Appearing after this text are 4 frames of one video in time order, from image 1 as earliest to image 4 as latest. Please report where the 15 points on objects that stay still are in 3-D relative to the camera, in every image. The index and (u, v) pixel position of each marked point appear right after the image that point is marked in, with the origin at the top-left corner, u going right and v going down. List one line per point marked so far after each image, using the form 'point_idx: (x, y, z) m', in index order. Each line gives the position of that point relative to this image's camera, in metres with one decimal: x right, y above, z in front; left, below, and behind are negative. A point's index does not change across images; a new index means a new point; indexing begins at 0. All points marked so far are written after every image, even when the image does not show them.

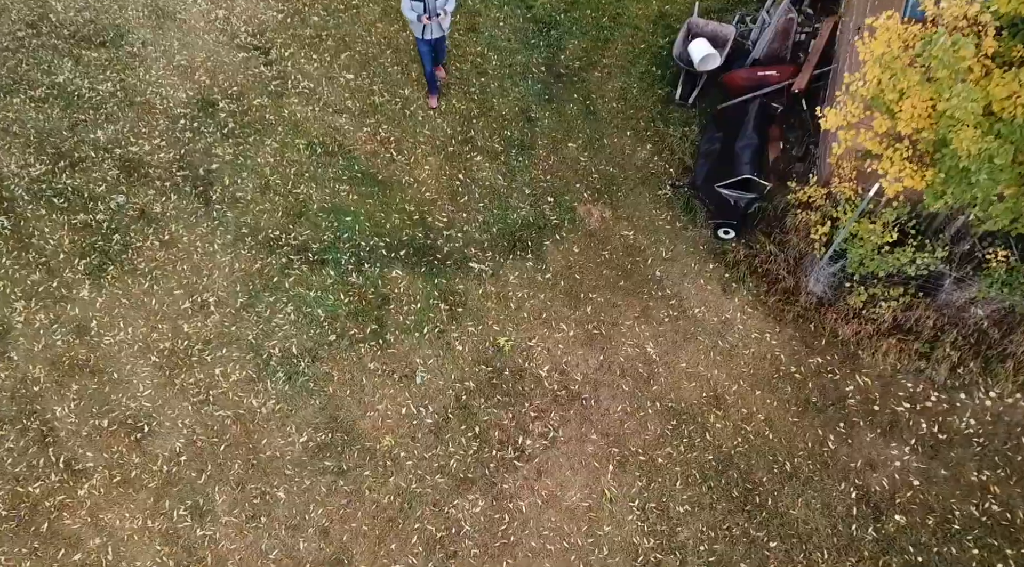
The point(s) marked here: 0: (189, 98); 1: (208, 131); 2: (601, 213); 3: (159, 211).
0: (-3.6, +2.1, +8.9) m
1: (-3.3, +1.7, +8.6) m
2: (+0.9, +0.8, +8.3) m
3: (-3.6, +0.7, +8.0) m
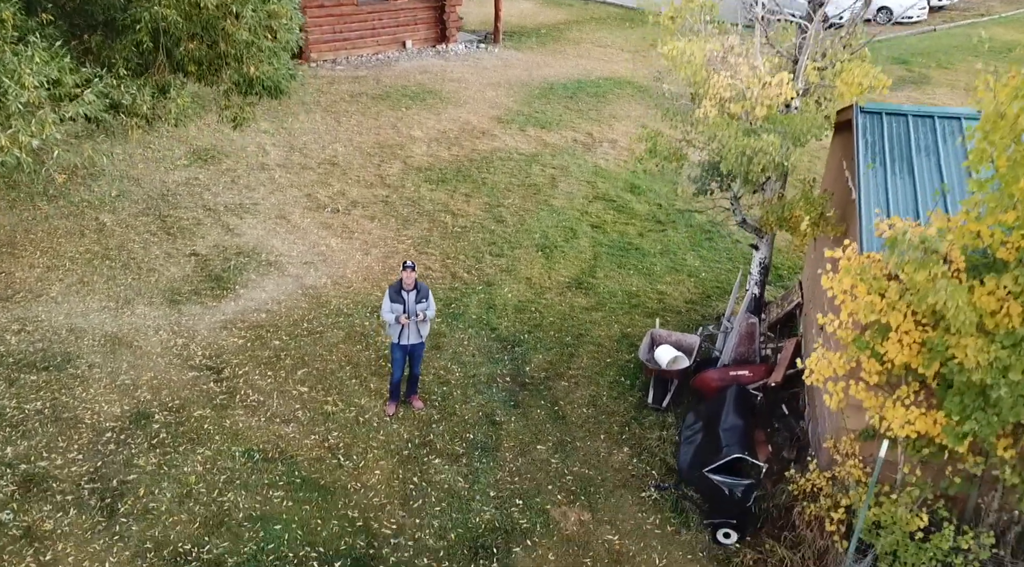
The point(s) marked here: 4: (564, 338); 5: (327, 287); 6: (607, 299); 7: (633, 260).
0: (-4.0, -1.3, +8.1) m
1: (-3.7, -1.5, +7.7) m
2: (+0.6, -2.1, +7.0) m
3: (-3.9, -2.1, +6.7) m
4: (+0.6, -0.7, +9.9) m
5: (-2.6, -0.1, +11.1) m
6: (+1.3, -0.2, +10.9) m
7: (+1.9, +0.4, +12.2) m
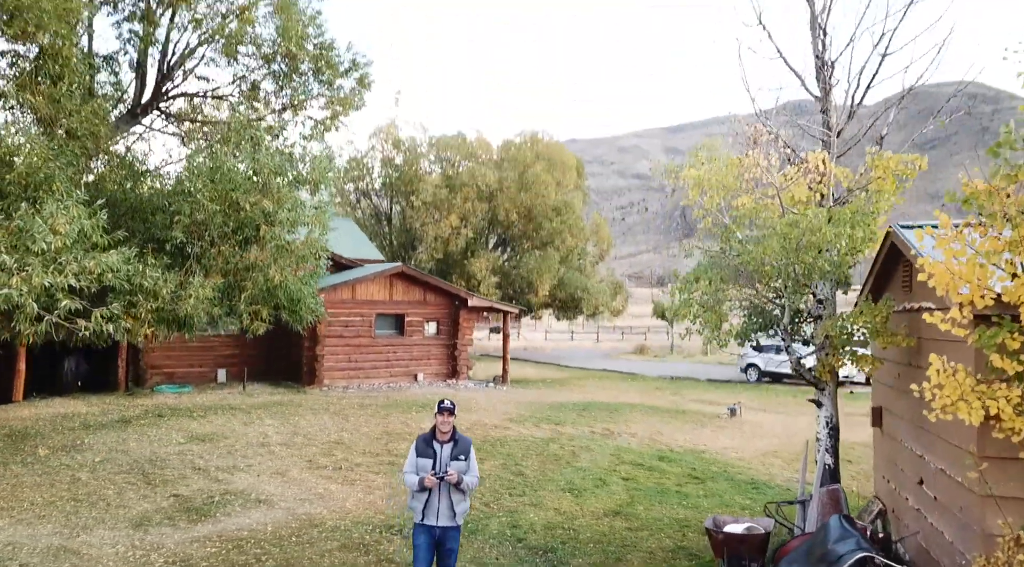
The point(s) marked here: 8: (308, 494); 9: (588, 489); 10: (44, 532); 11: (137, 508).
0: (-3.7, -2.5, +6.3) m
1: (-3.3, -2.5, +5.8) m
2: (+0.9, -2.6, +5.0) m
3: (-3.6, -2.5, +4.7) m
4: (+1.0, -2.7, +8.2) m
5: (-2.3, -2.8, +9.5) m
6: (+1.6, -2.8, +9.3) m
7: (+2.2, -2.9, +10.7) m
8: (-2.8, -2.9, +10.8) m
9: (+1.1, -2.9, +11.3) m
10: (-5.2, -2.8, +8.8) m
11: (-4.6, -2.8, +9.9) m
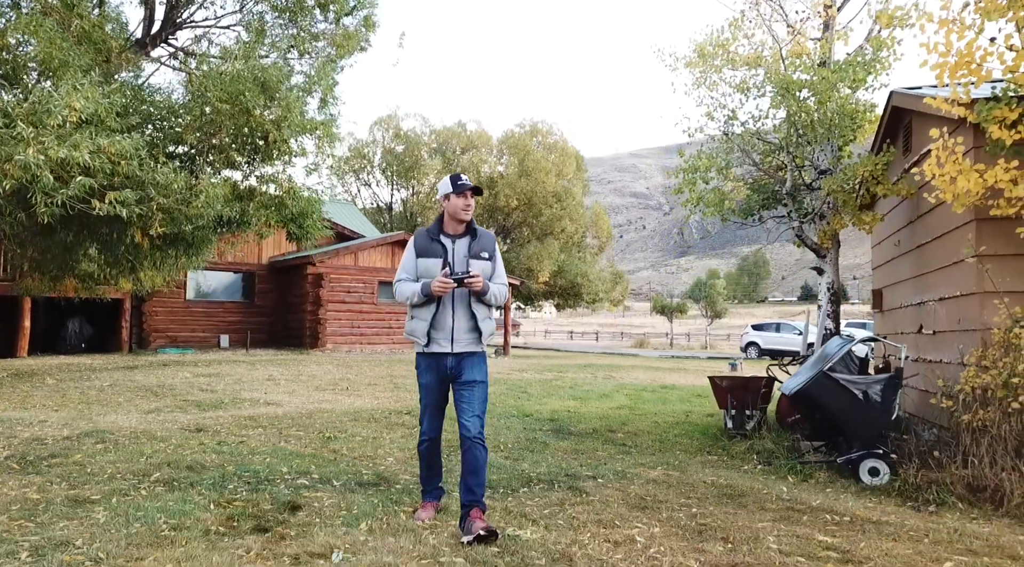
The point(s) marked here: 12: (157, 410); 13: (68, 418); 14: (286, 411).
0: (-3.6, -1.2, +6.5) m
1: (-3.3, -1.2, +6.0) m
2: (+1.0, -1.3, +5.1) m
3: (-3.5, -1.2, +4.9) m
4: (+1.0, -1.5, +8.4) m
5: (-2.2, -1.5, +9.6) m
6: (+1.7, -1.5, +9.5) m
7: (+2.3, -1.6, +10.9) m
8: (-2.7, -1.6, +10.9) m
9: (+1.1, -1.7, +11.4) m
10: (-5.1, -1.5, +8.9) m
11: (-4.6, -1.6, +10.0) m
12: (-4.2, -1.5, +9.4) m
13: (-4.6, -1.4, +8.3) m
14: (-2.6, -1.5, +9.2) m
